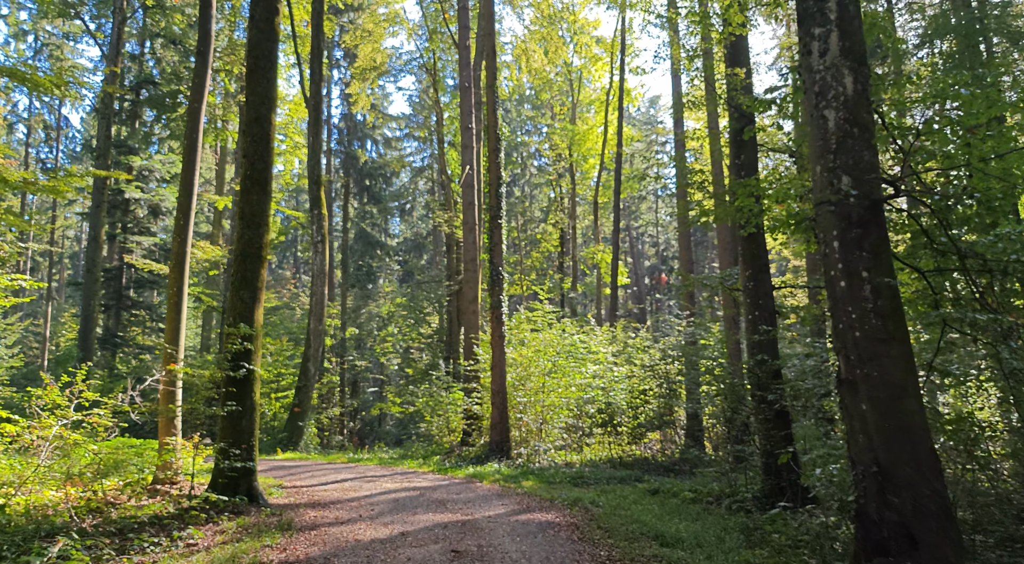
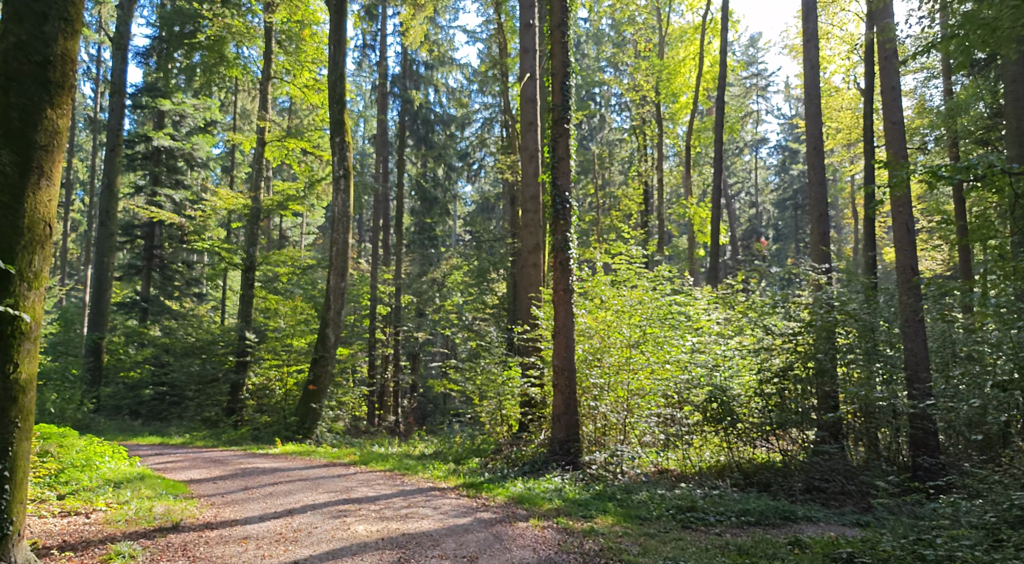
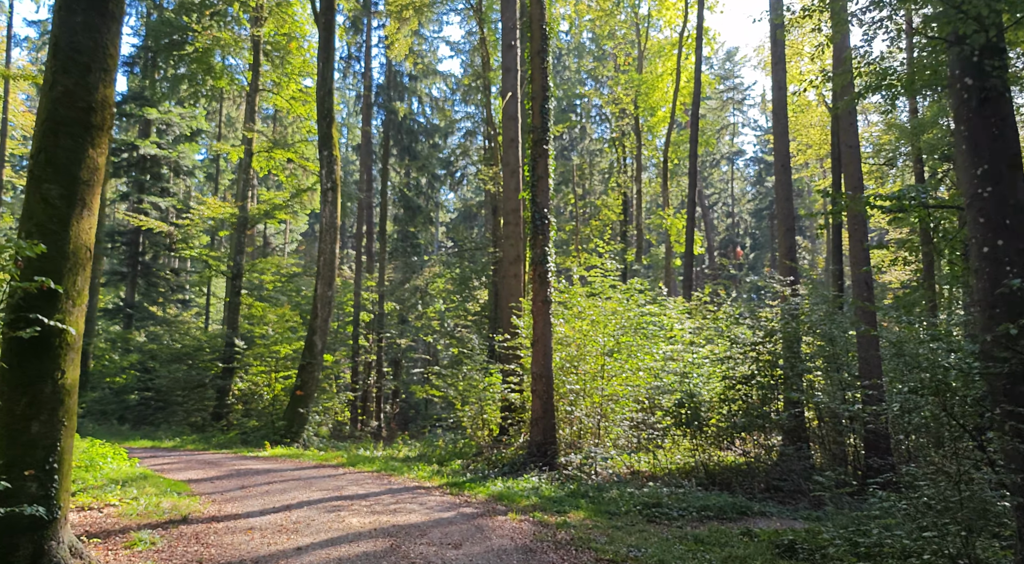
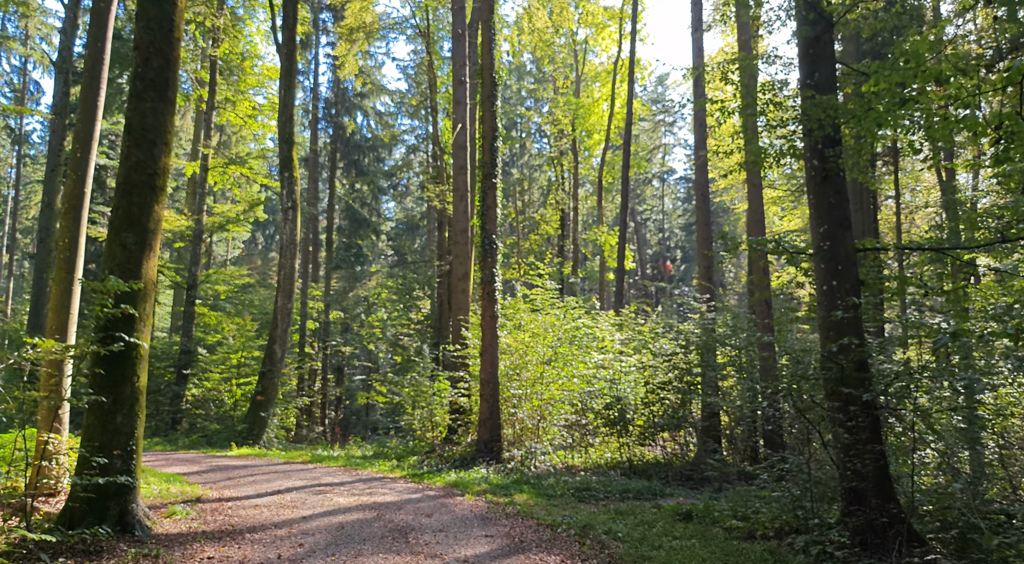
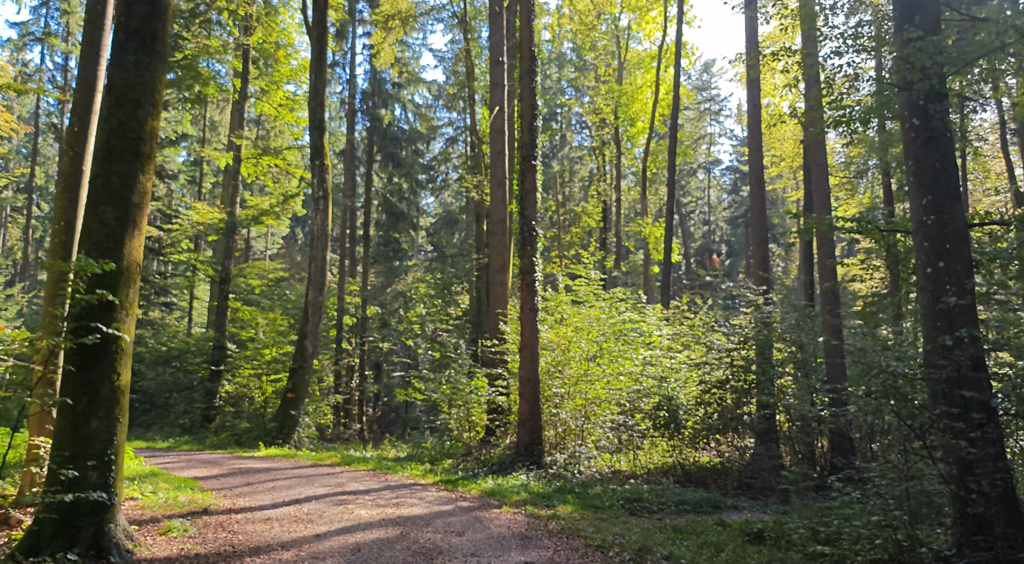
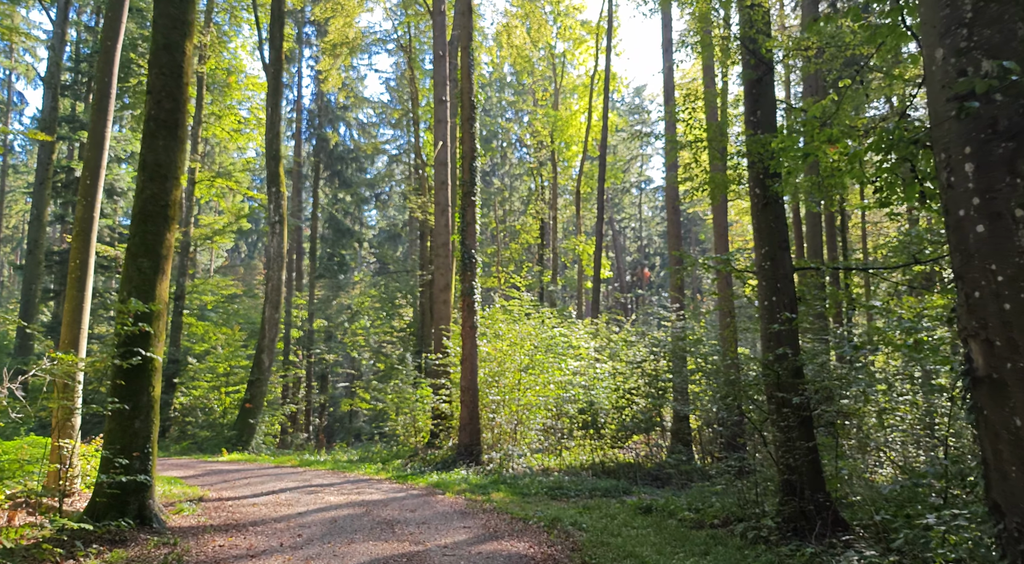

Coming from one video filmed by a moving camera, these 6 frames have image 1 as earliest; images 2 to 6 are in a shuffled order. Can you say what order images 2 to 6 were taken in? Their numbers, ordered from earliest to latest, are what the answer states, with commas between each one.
6, 4, 5, 3, 2
